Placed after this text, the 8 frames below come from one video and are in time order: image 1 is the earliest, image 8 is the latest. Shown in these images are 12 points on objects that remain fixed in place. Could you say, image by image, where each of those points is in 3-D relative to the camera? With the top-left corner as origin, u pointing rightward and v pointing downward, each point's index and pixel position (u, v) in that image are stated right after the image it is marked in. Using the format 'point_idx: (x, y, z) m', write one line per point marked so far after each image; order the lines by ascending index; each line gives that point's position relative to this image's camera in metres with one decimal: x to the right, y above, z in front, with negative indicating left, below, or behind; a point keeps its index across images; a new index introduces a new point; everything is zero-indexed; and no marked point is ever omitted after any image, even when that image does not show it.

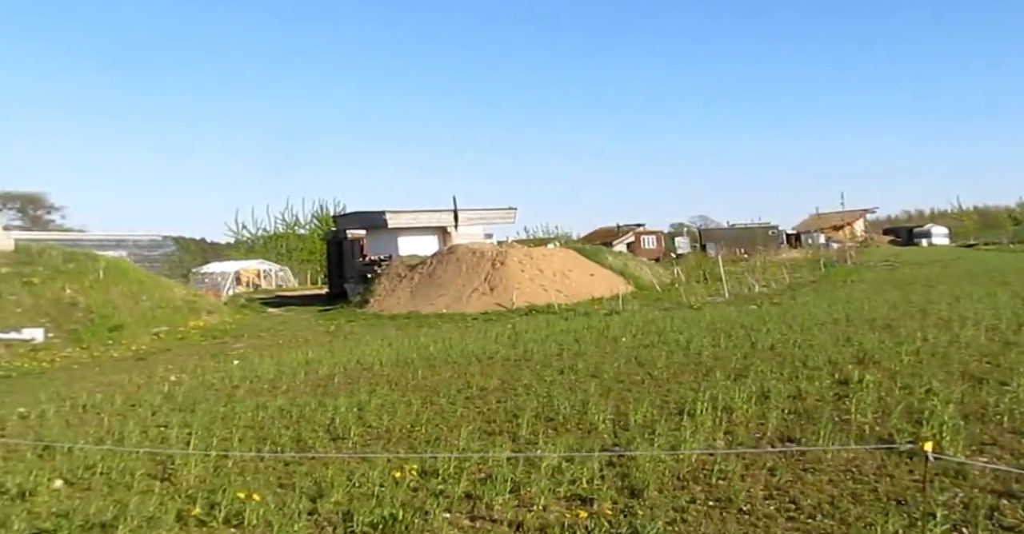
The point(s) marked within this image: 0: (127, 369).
0: (-5.3, -1.5, +12.5) m
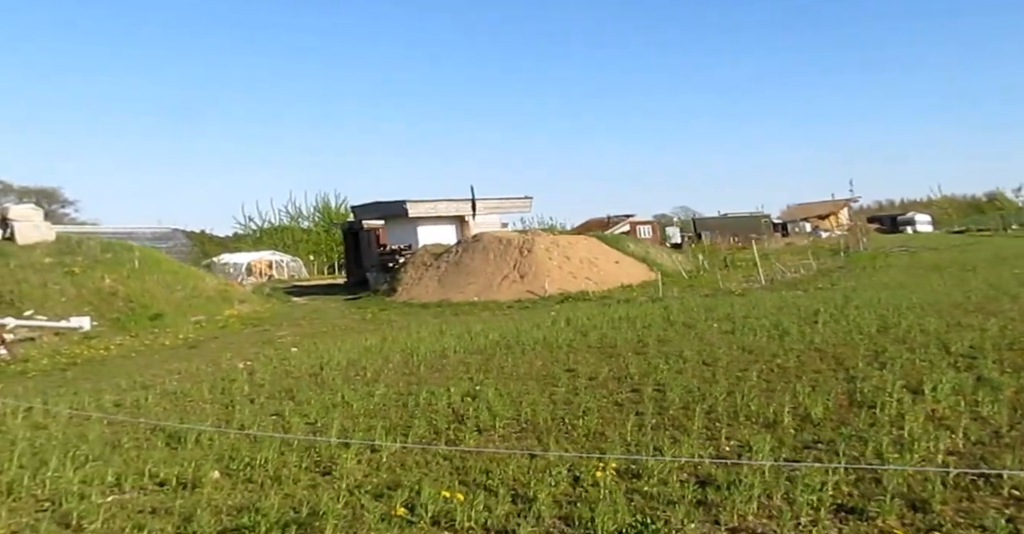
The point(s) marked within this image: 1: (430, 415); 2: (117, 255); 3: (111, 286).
0: (-4.6, -1.4, +12.7) m
1: (-0.7, -1.2, +7.0) m
2: (-7.4, +0.2, +17.8) m
3: (-7.1, -0.4, +16.6) m
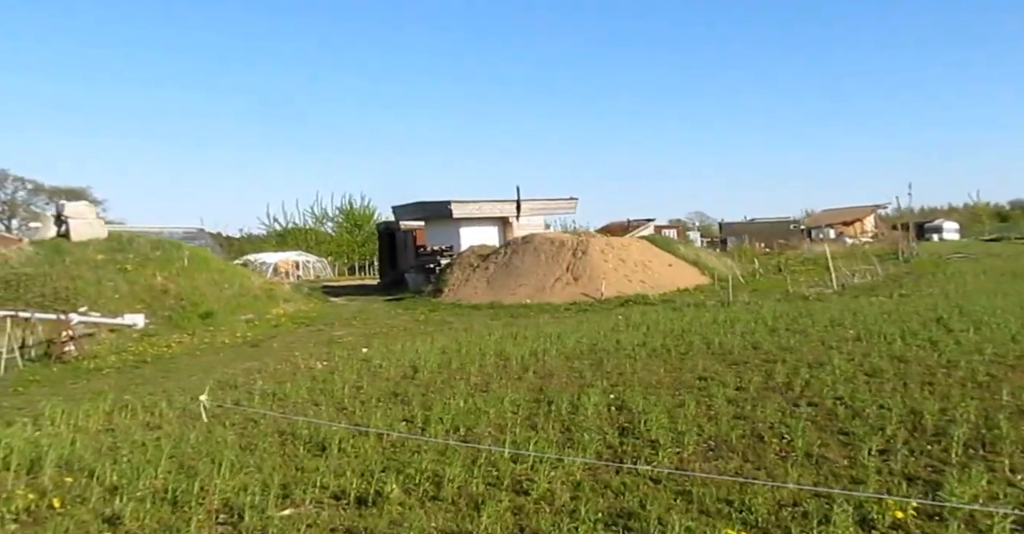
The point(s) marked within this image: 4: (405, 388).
0: (-3.5, -1.3, +12.4) m
1: (+0.5, -1.2, +6.8) m
2: (-6.5, +0.3, +17.4) m
3: (-6.1, -0.3, +16.2) m
4: (-1.1, -1.3, +9.6) m
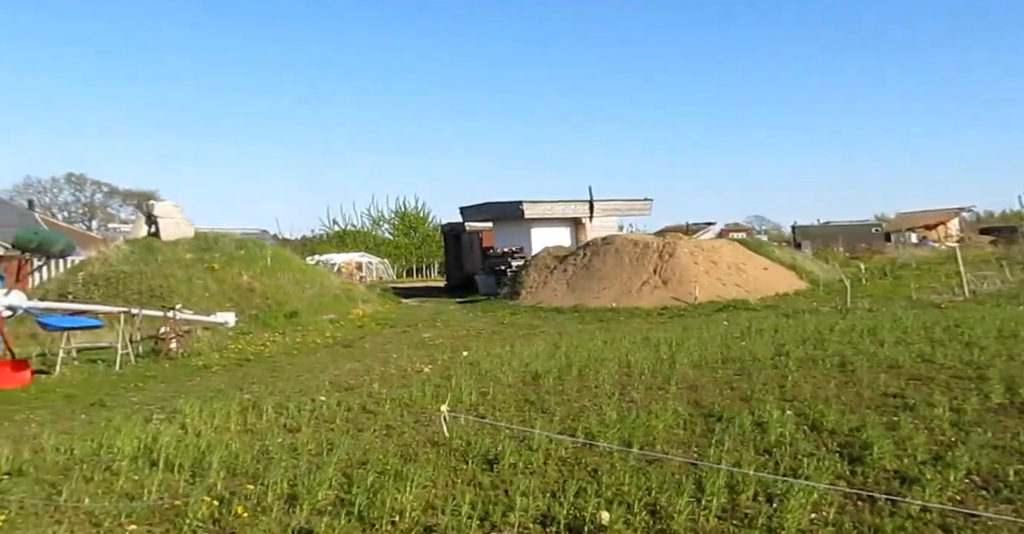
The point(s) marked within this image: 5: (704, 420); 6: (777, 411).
0: (-2.1, -1.3, +12.1) m
1: (+1.9, -1.2, +6.4) m
2: (-4.9, +0.3, +17.2) m
3: (-4.6, -0.3, +15.9) m
4: (+0.3, -1.3, +9.2) m
5: (+1.6, -1.2, +7.2) m
6: (+2.1, -1.1, +7.0) m
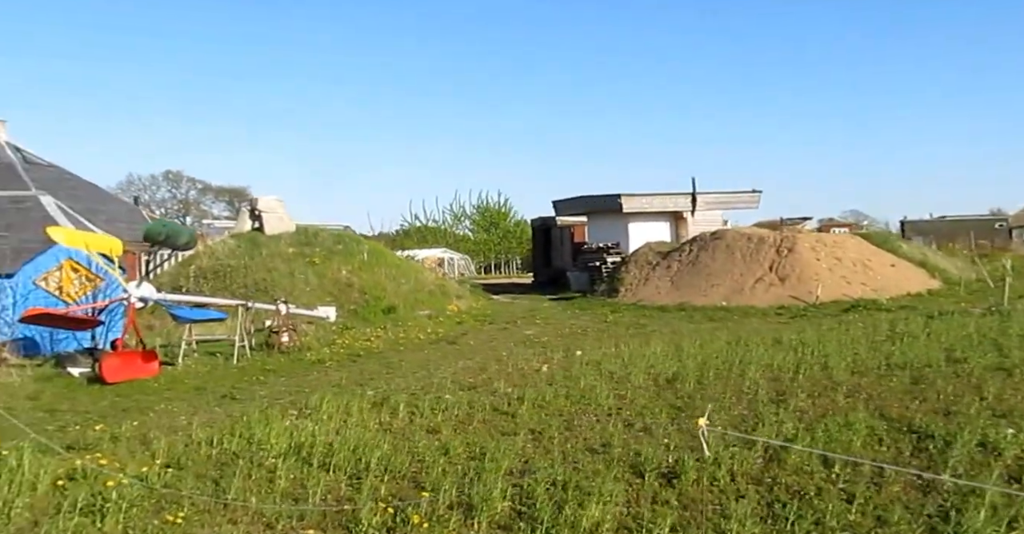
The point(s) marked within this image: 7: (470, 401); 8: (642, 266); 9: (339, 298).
0: (-0.5, -1.2, +11.5) m
1: (+3.1, -1.1, +5.6) m
2: (-3.1, +0.4, +16.7) m
3: (-2.8, -0.2, +15.4) m
4: (+1.7, -1.2, +8.5) m
5: (+2.8, -1.1, +6.4) m
6: (+3.3, -1.0, +6.1) m
7: (-0.4, -1.3, +9.0) m
8: (+2.4, 0.0, +17.0) m
9: (-3.0, -0.5, +15.7) m
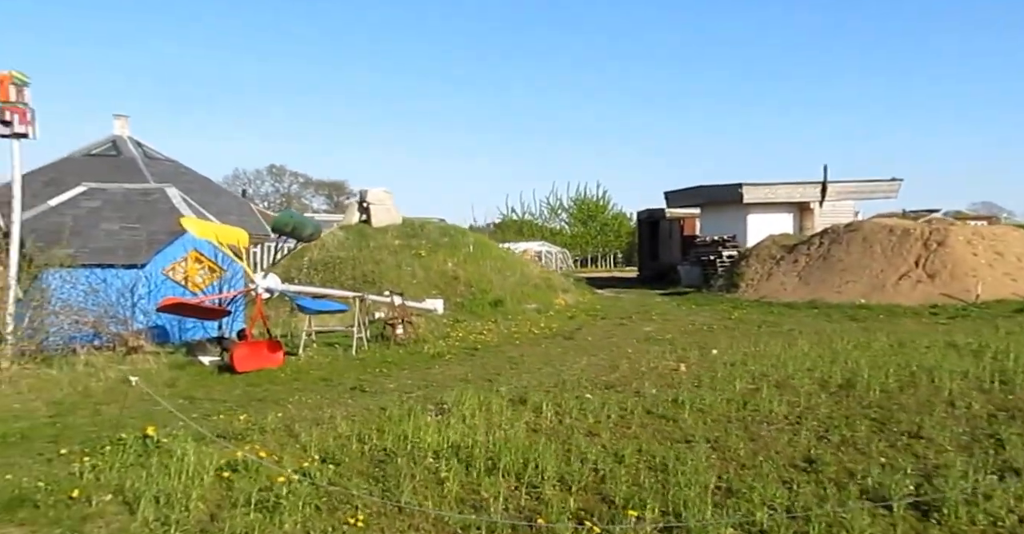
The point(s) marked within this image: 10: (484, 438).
0: (+1.0, -1.1, +10.3) m
1: (+4.2, -1.0, +4.2) m
2: (-1.2, +0.6, +15.7) m
3: (-1.0, 0.0, +14.4) m
4: (+3.0, -1.1, +7.2) m
5: (+3.9, -1.0, +5.0) m
6: (+4.4, -0.9, +4.7) m
7: (+0.9, -1.2, +7.8) m
8: (+4.4, +0.1, +15.6) m
9: (-1.2, -0.3, +14.7) m
10: (-0.3, -1.0, +7.8) m
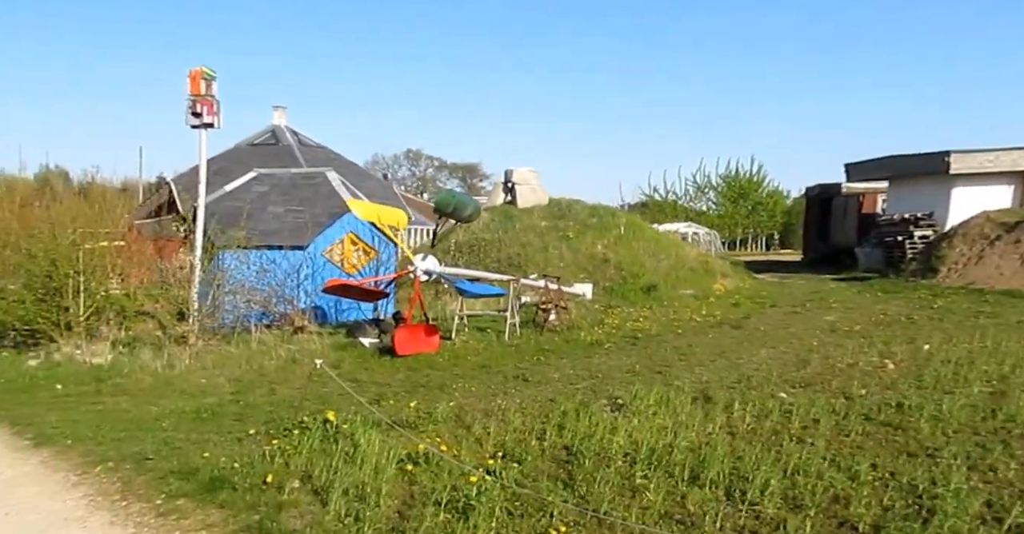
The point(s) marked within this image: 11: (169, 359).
0: (+2.8, -0.9, +9.3) m
1: (+5.2, -1.0, +2.7) m
2: (+1.5, +0.9, +14.9) m
3: (+1.4, +0.3, +13.6) m
4: (+4.4, -1.0, +5.9) m
5: (+5.1, -1.0, +3.6) m
6: (+5.5, -0.9, +3.2) m
7: (+2.4, -1.0, +6.8) m
8: (+6.9, +0.4, +14.0) m
9: (+1.3, -0.1, +13.9) m
10: (+1.3, -0.9, +7.0) m
11: (-4.4, -1.2, +11.5) m
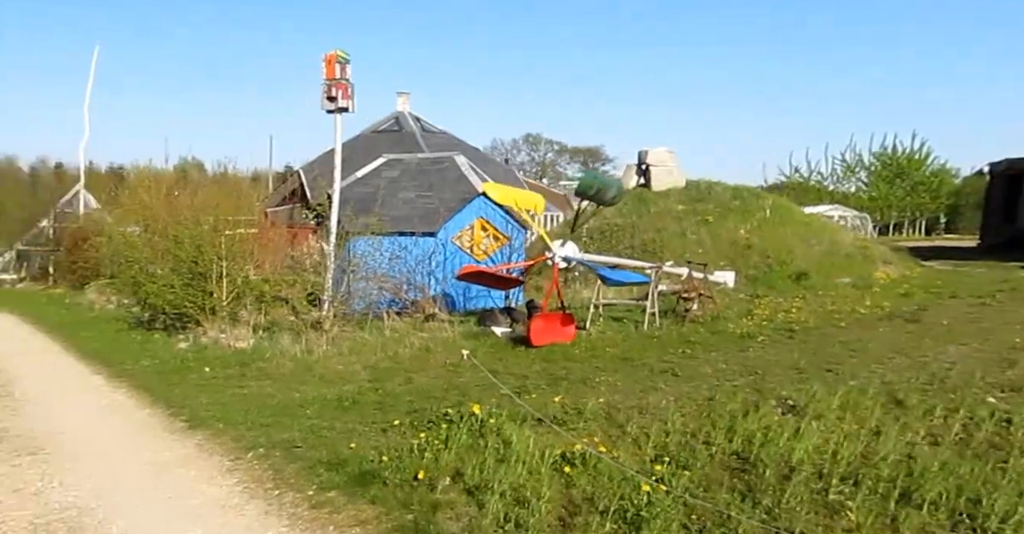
0: (+4.3, -0.8, +8.0) m
1: (+5.8, -0.9, +1.2) m
2: (+3.7, +1.1, +13.7) m
3: (+3.5, +0.5, +12.5) m
4: (+5.4, -0.9, +4.5) m
5: (+5.8, -0.9, +2.1) m
6: (+6.2, -0.9, +1.7) m
7: (+3.6, -1.0, +5.7) m
8: (+9.0, +0.6, +12.2) m
9: (+3.4, +0.1, +12.8) m
10: (+2.5, -0.8, +6.0) m
11: (-2.6, -1.0, +11.2) m
